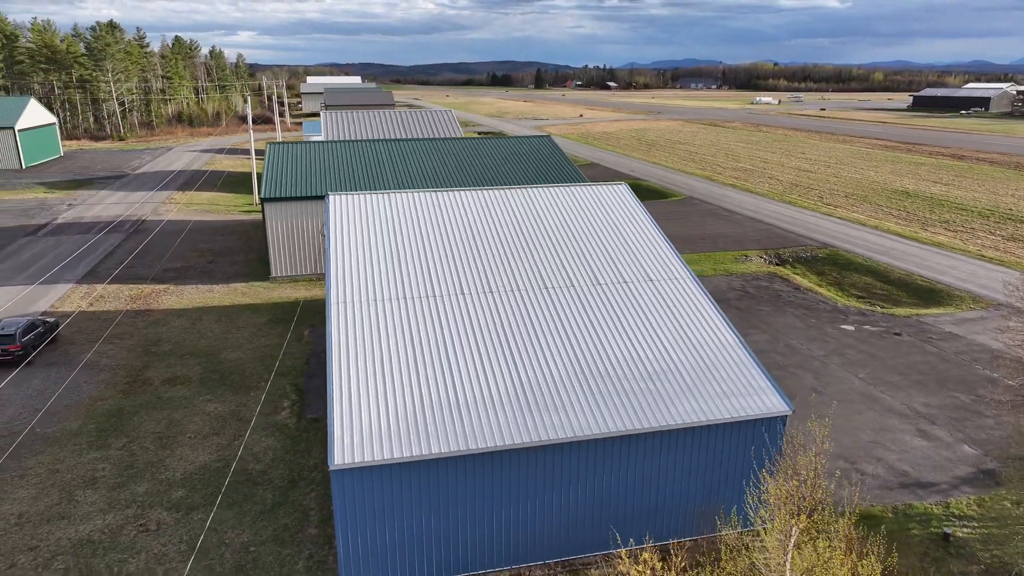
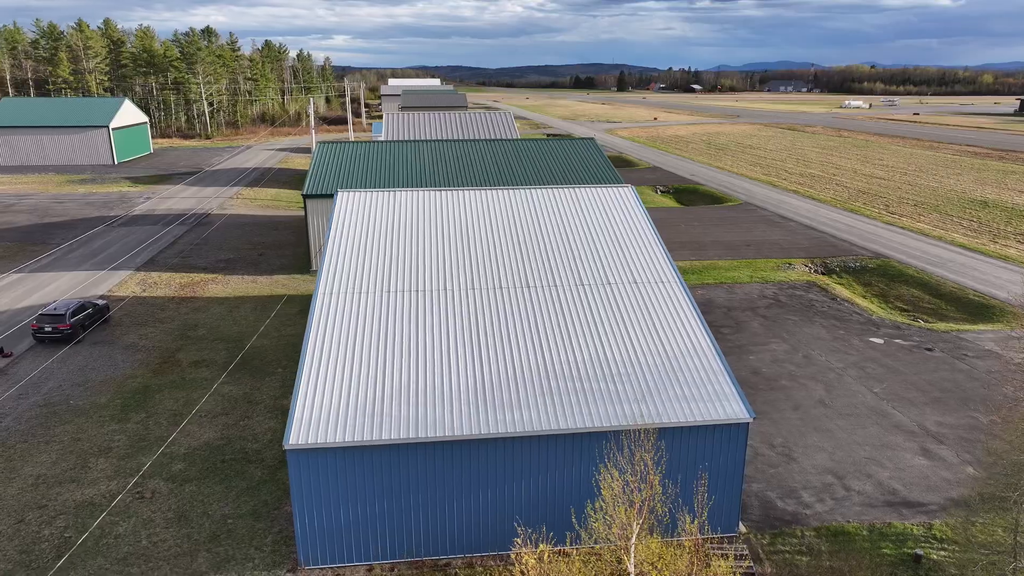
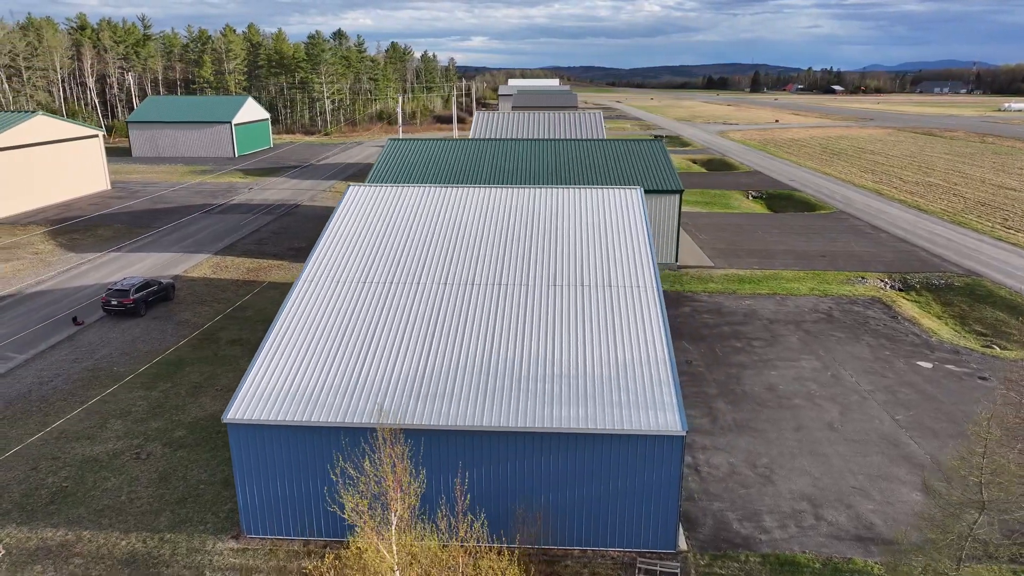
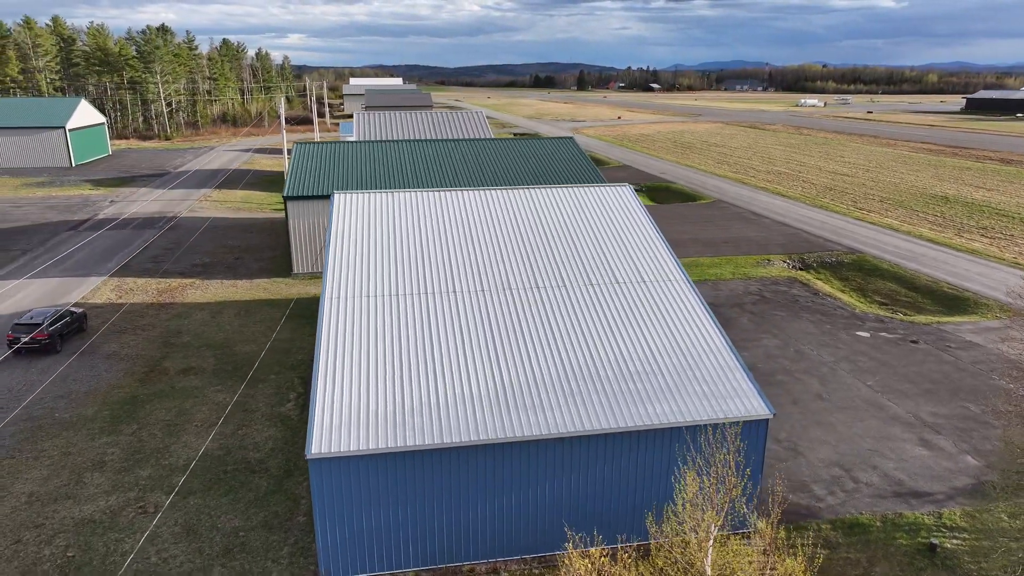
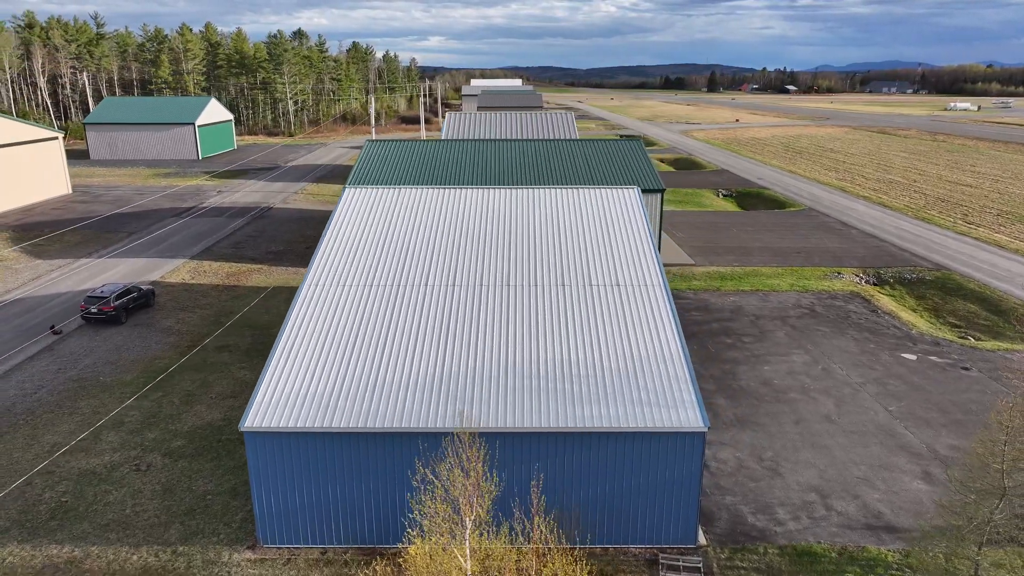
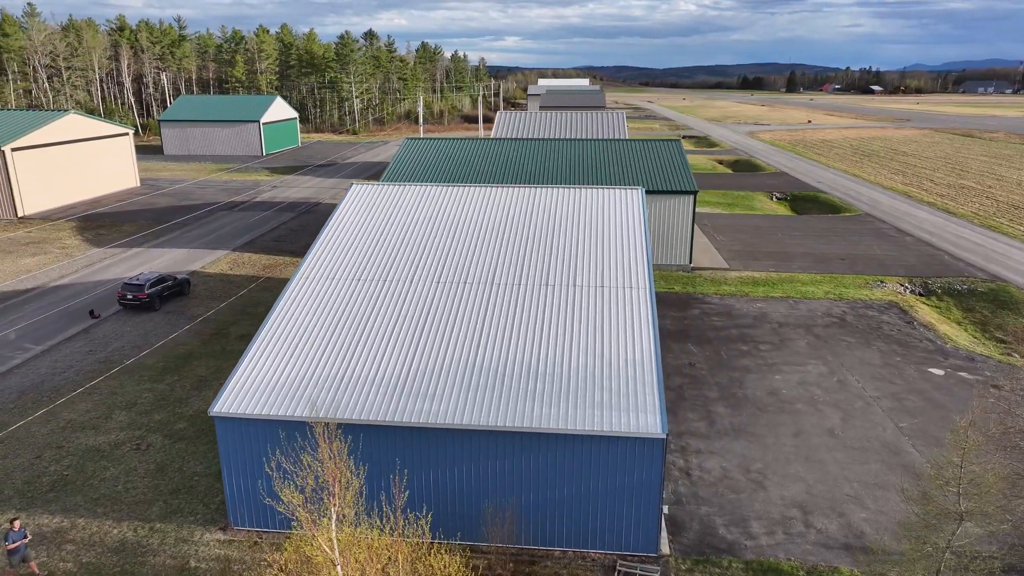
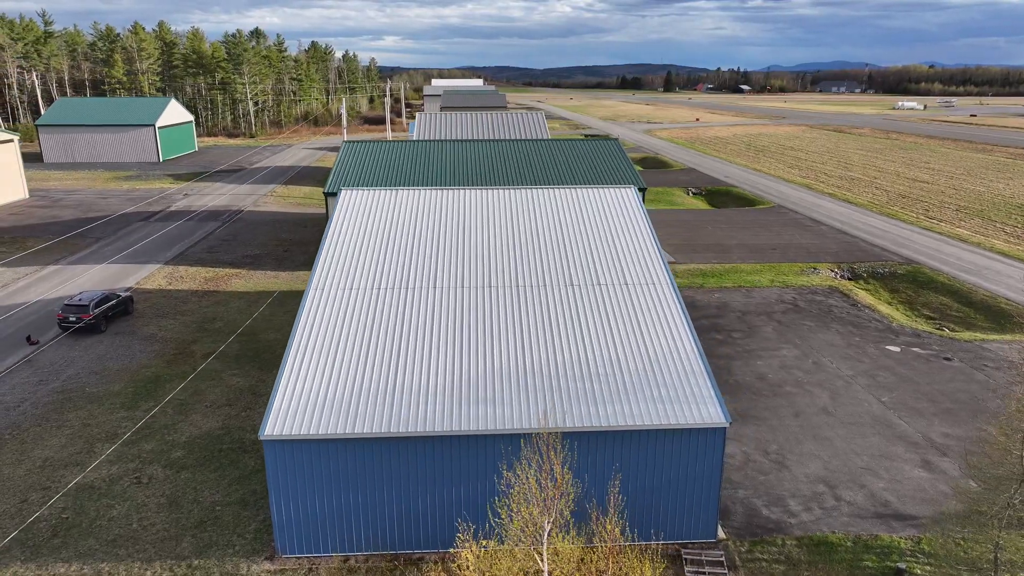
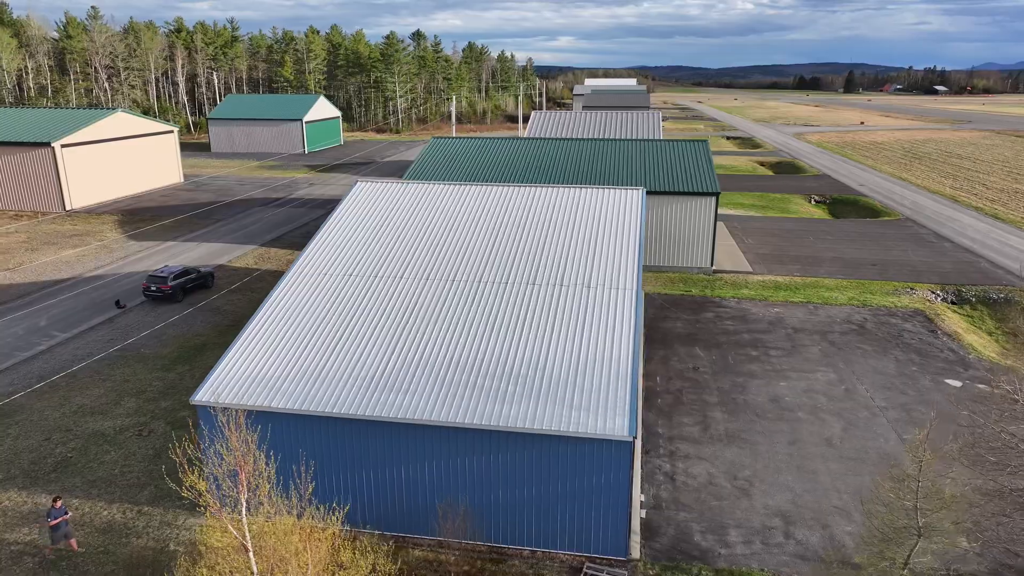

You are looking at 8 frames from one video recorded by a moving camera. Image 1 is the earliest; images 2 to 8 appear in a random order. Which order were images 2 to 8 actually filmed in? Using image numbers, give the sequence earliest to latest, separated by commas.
4, 2, 7, 5, 3, 6, 8
